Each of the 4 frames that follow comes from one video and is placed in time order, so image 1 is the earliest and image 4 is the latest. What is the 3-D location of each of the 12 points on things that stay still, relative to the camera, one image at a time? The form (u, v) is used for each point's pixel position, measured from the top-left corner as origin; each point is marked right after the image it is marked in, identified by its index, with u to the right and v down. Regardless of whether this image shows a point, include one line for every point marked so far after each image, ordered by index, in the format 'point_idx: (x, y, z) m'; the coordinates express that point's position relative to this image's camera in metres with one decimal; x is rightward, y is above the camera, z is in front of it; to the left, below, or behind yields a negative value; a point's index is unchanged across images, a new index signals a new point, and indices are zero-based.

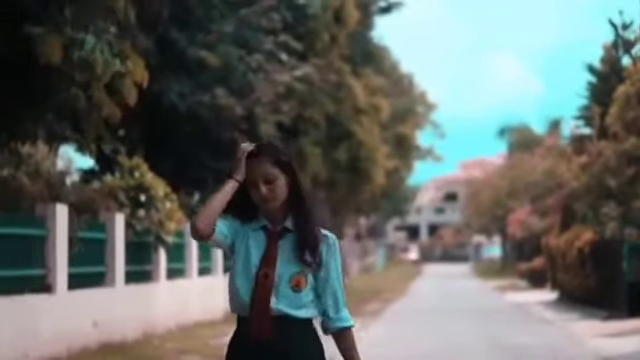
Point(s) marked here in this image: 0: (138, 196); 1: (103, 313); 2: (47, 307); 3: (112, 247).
0: (-2.6, -0.2, +19.5) m
1: (-2.7, -1.7, +17.2) m
2: (-2.9, -1.4, +14.9) m
3: (-2.7, -0.9, +18.2) m
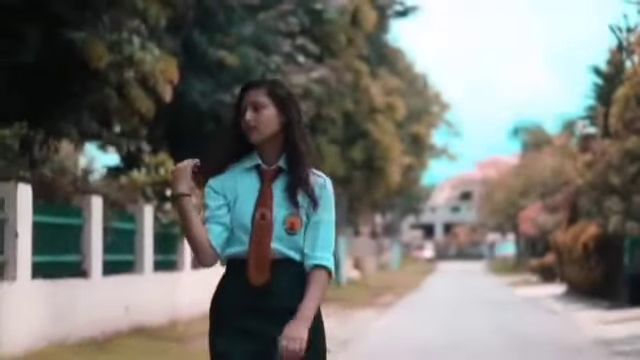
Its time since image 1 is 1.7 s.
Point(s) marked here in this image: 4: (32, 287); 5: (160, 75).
0: (-2.3, -0.2, +20.8) m
1: (-2.5, -1.6, +18.5) m
2: (-2.7, -1.3, +16.2) m
3: (-2.5, -0.8, +19.4) m
4: (-2.9, -1.1, +14.1) m
5: (-1.8, +1.2, +15.9) m
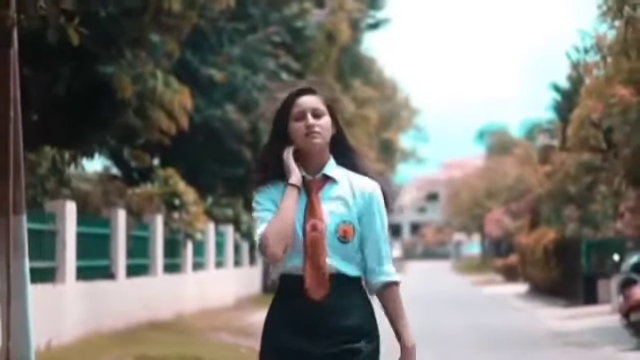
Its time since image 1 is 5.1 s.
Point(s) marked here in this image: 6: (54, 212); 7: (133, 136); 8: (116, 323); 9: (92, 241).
0: (-2.5, -0.4, +23.4) m
1: (-2.6, -1.8, +21.0) m
2: (-2.8, -1.5, +18.7) m
3: (-2.6, -1.0, +22.0) m
4: (-2.9, -1.3, +16.6) m
5: (-1.9, +1.0, +18.5) m
6: (-3.1, -0.4, +16.0) m
7: (-2.6, +0.6, +19.4) m
8: (-2.8, -1.9, +18.7) m
9: (-3.0, -0.8, +18.0) m
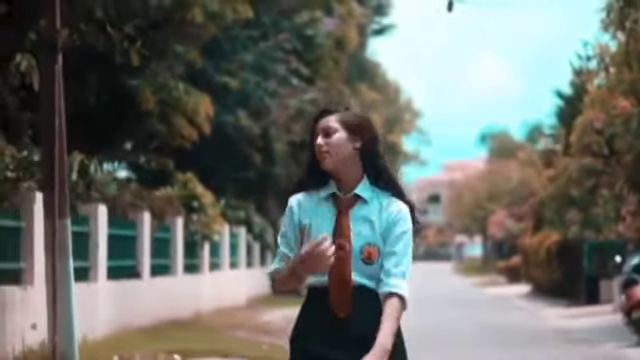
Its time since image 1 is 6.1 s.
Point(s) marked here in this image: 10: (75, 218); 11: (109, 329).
0: (-2.3, -0.4, +24.3) m
1: (-2.4, -1.9, +22.0) m
2: (-2.6, -1.6, +19.7) m
3: (-2.4, -1.1, +22.9) m
4: (-2.7, -1.4, +17.6) m
5: (-1.7, +0.9, +19.4) m
6: (-2.9, -0.4, +17.0) m
7: (-2.4, +0.6, +20.3) m
8: (-2.5, -2.0, +19.6) m
9: (-2.7, -0.8, +18.9) m
10: (-2.9, -0.5, +16.6) m
11: (-2.7, -1.9, +17.7) m
